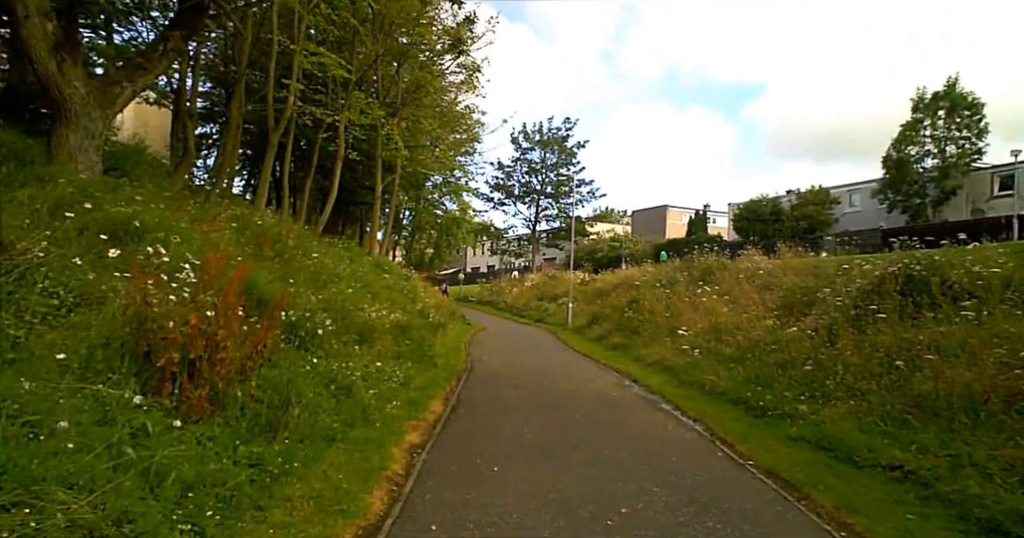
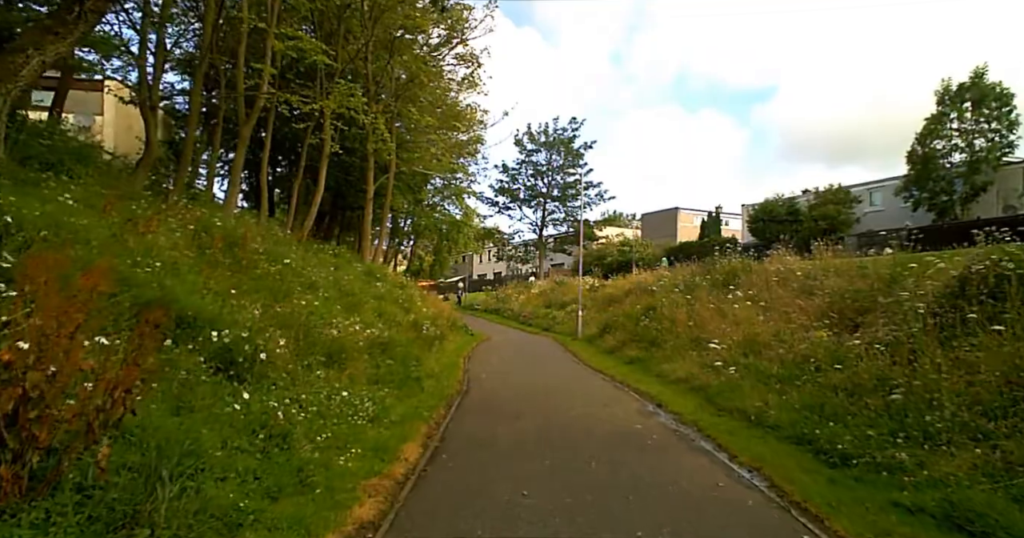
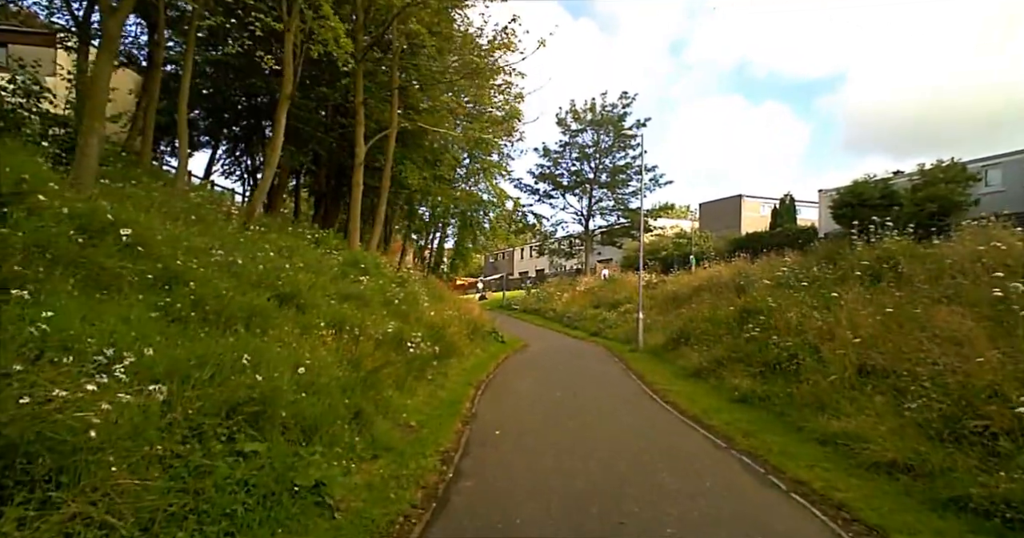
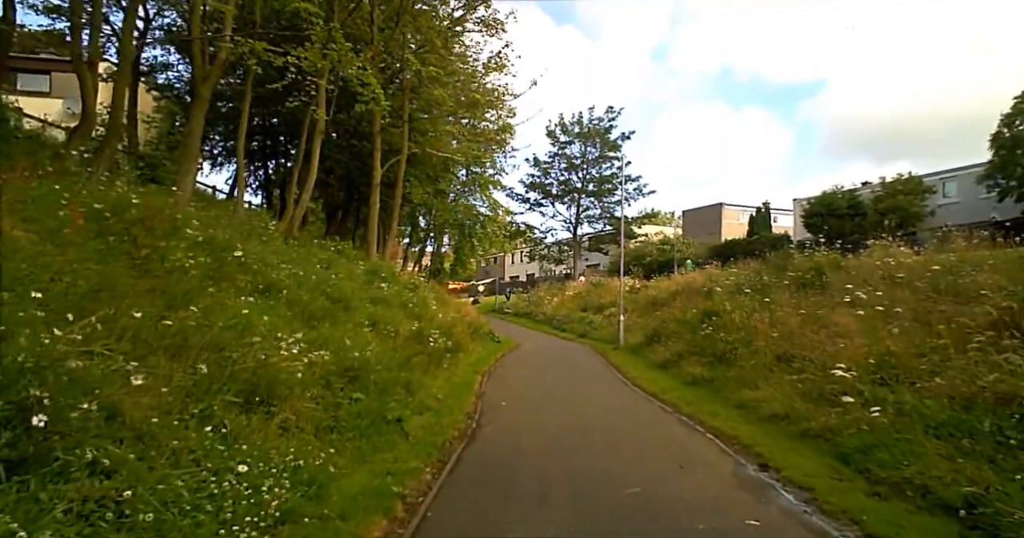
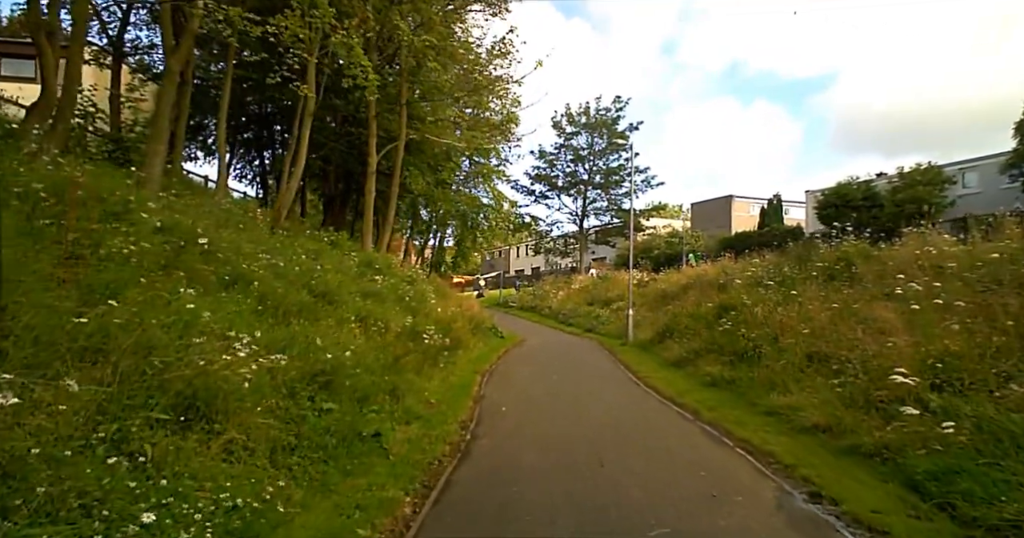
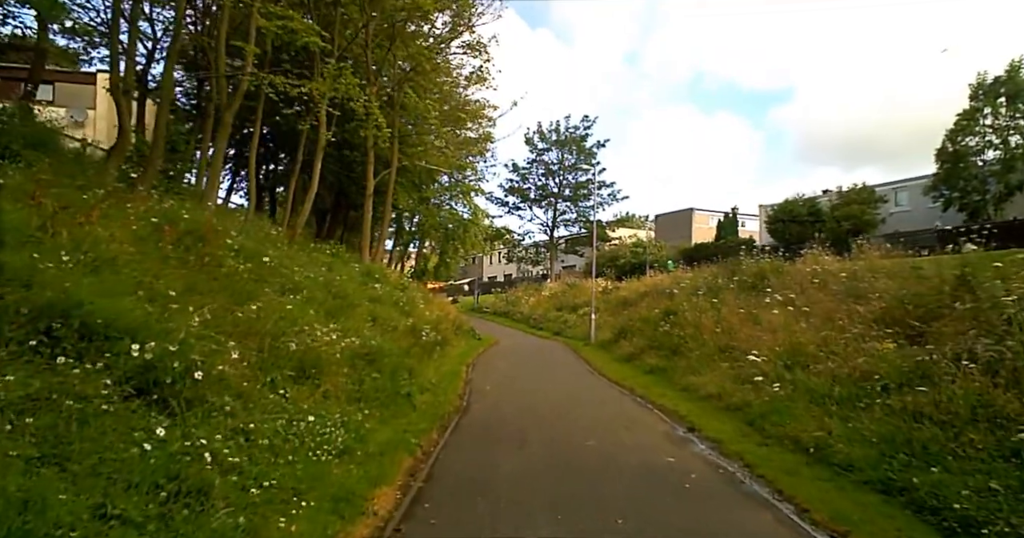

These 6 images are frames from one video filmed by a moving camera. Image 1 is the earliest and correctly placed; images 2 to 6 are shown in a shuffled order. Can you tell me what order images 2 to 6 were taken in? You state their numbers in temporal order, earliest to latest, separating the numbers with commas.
2, 6, 4, 5, 3
